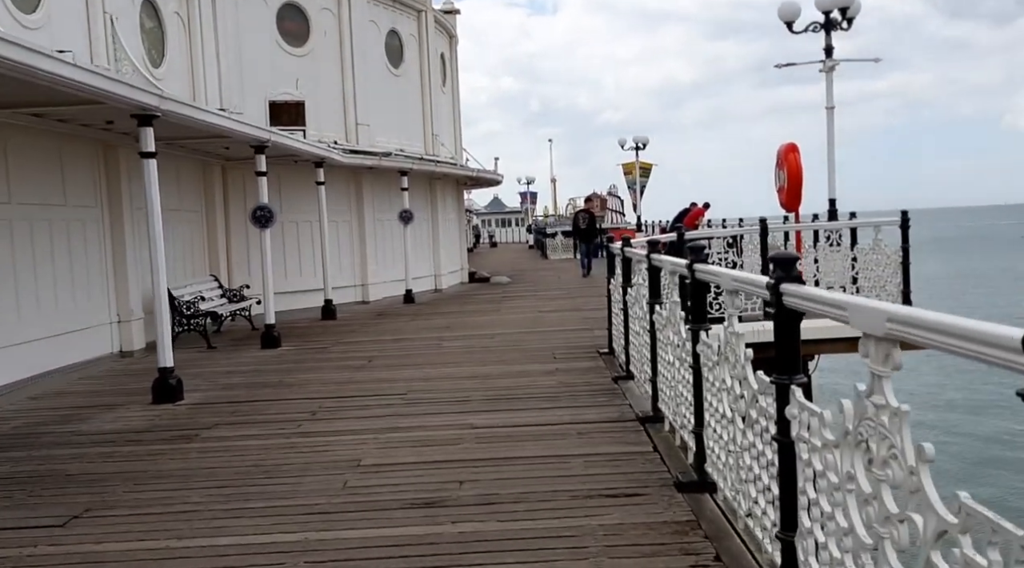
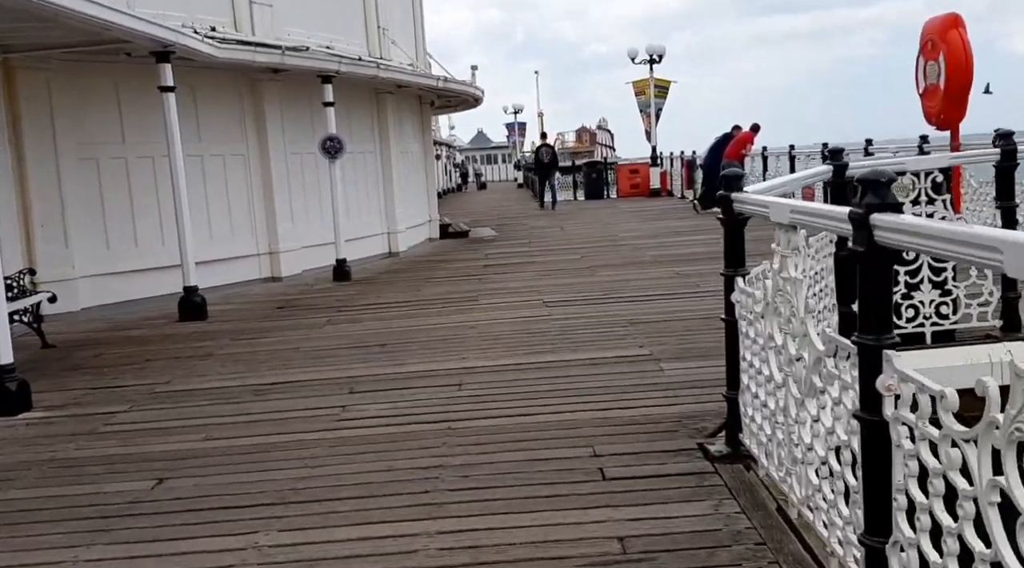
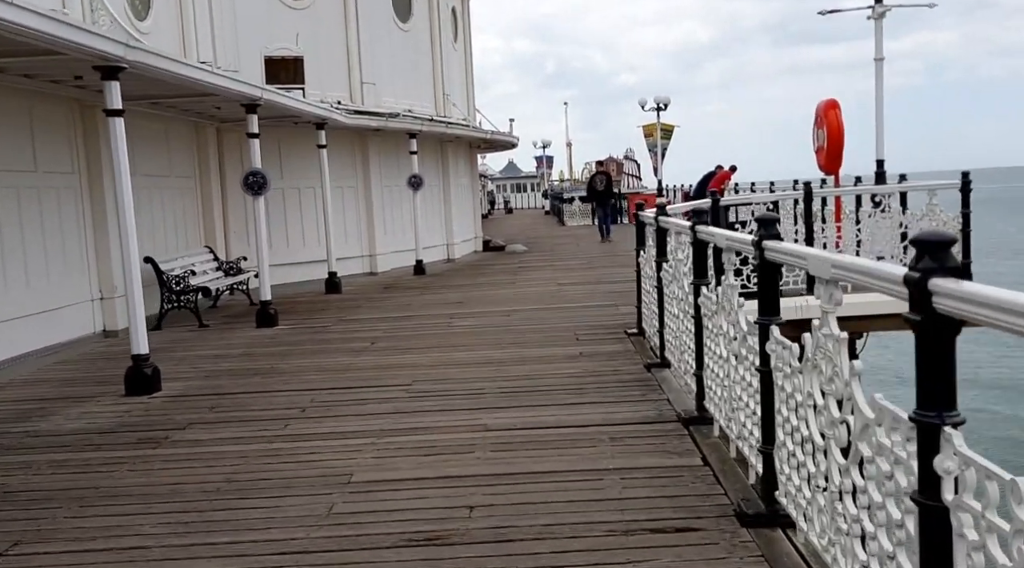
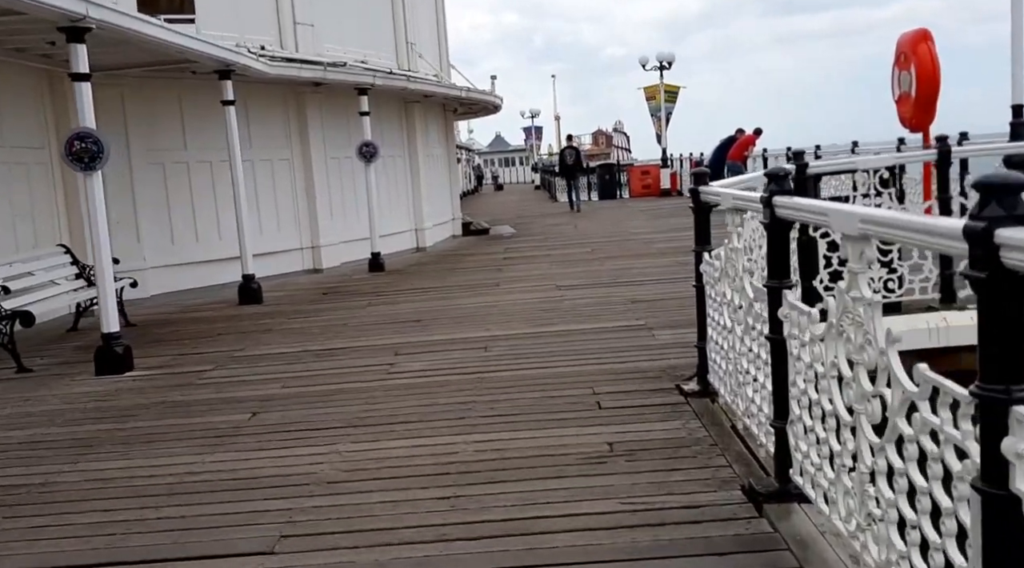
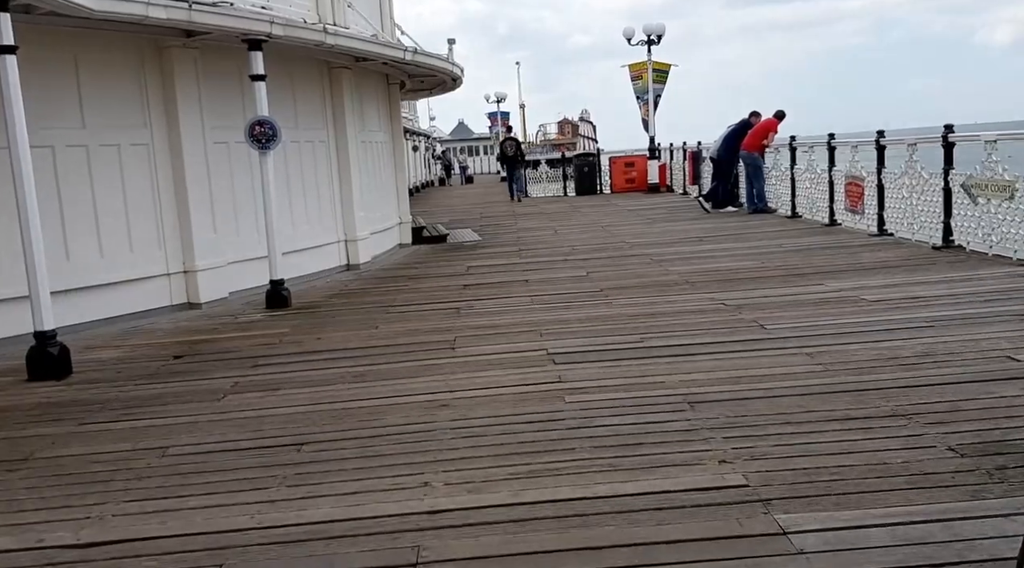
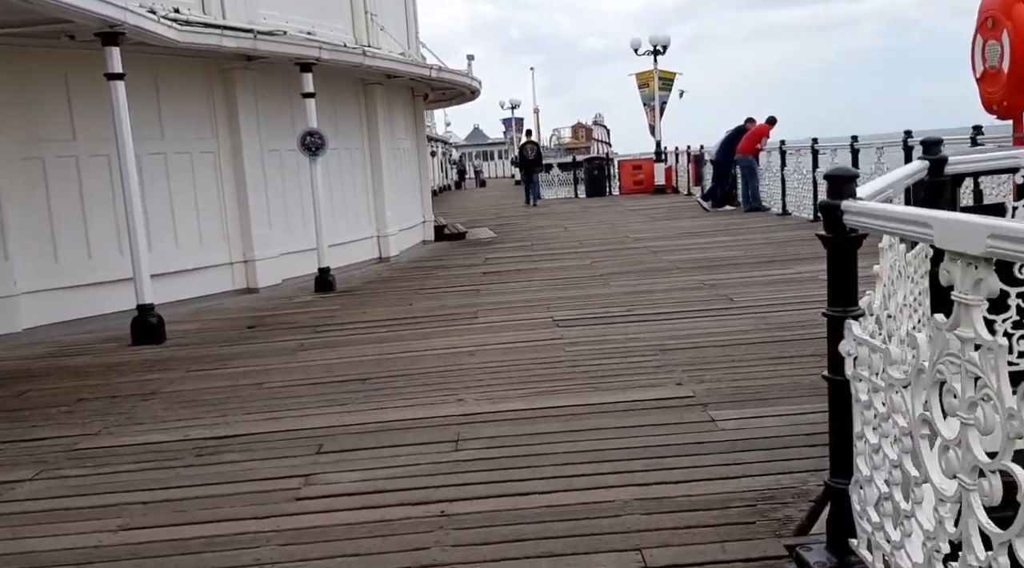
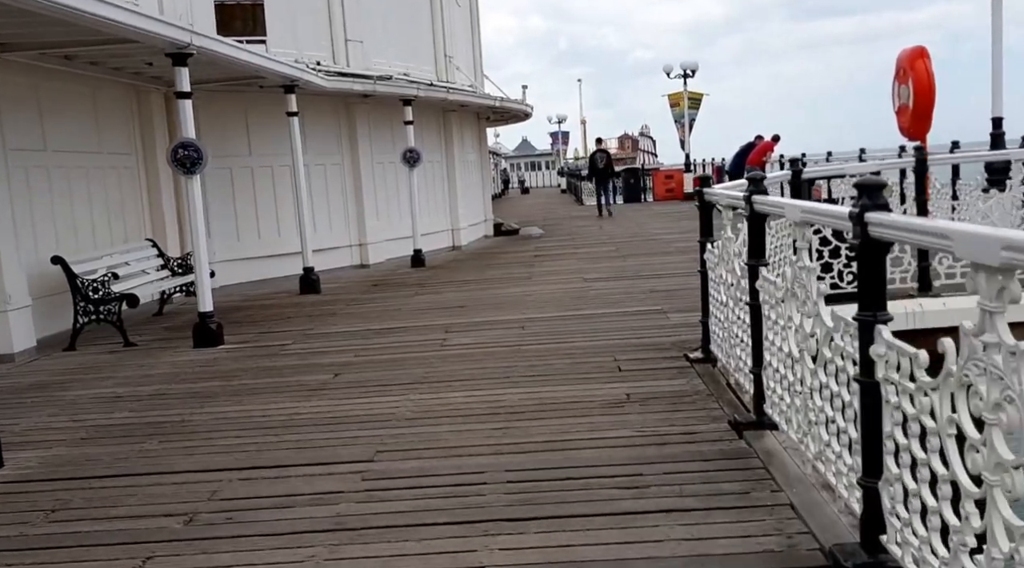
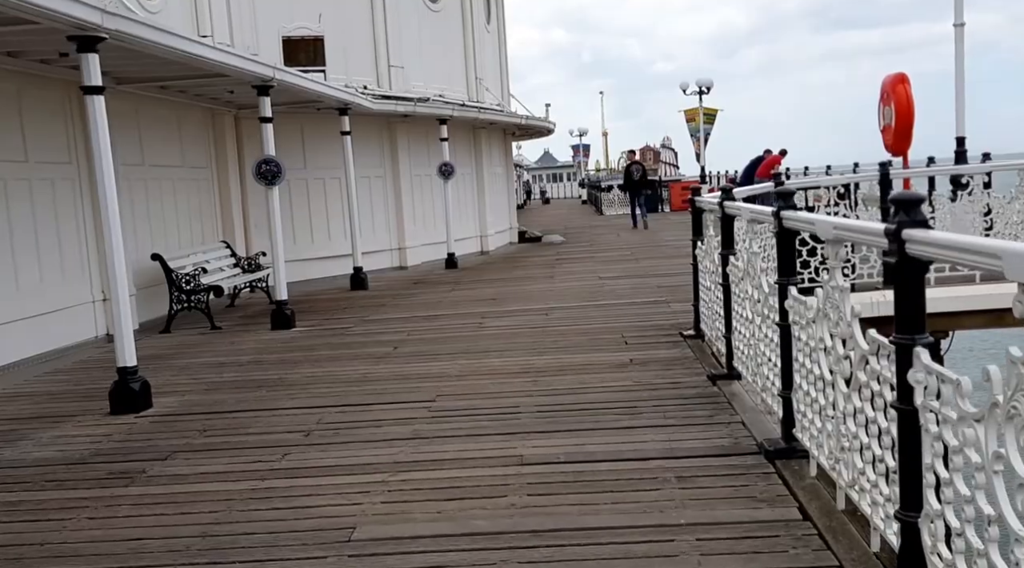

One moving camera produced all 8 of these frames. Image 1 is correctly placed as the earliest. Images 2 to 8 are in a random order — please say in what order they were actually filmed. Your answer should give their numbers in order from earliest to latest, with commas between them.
3, 8, 7, 4, 2, 6, 5
